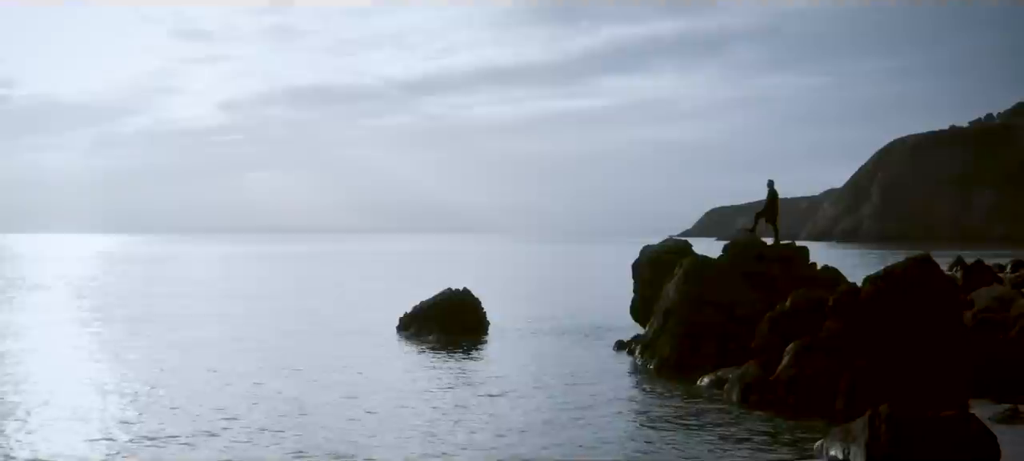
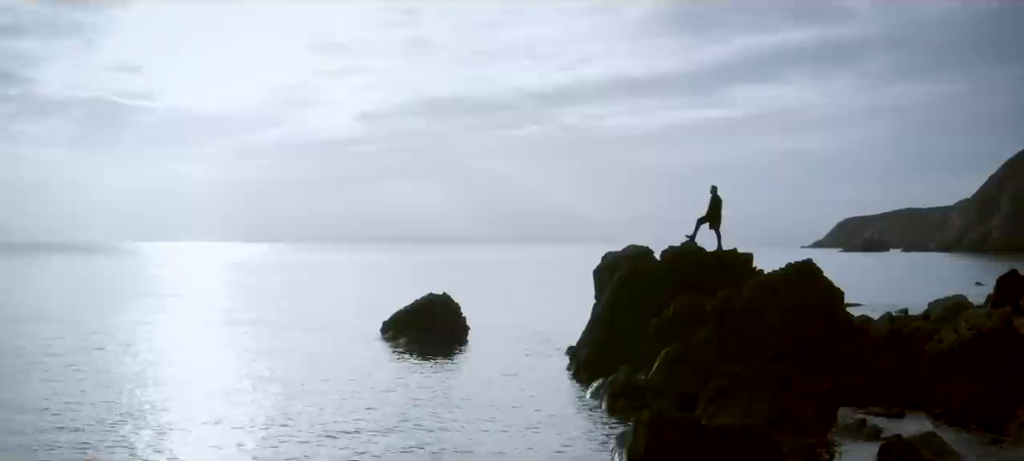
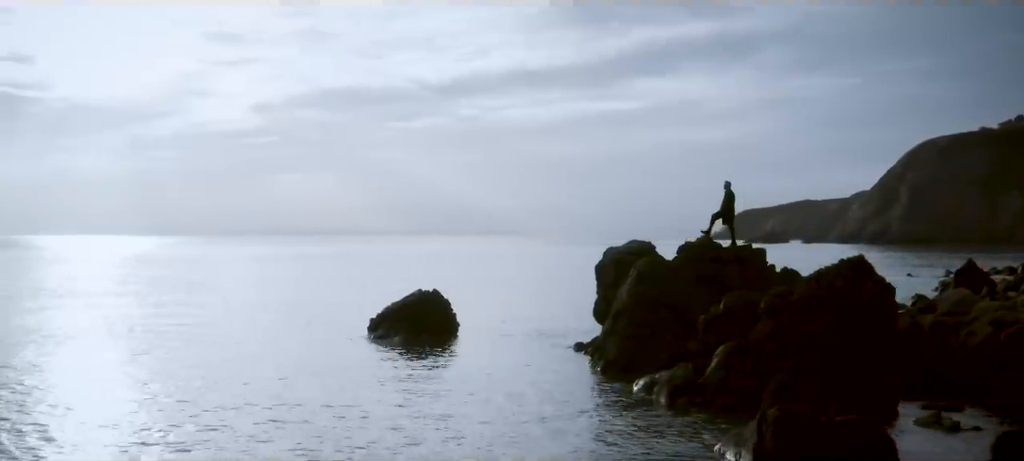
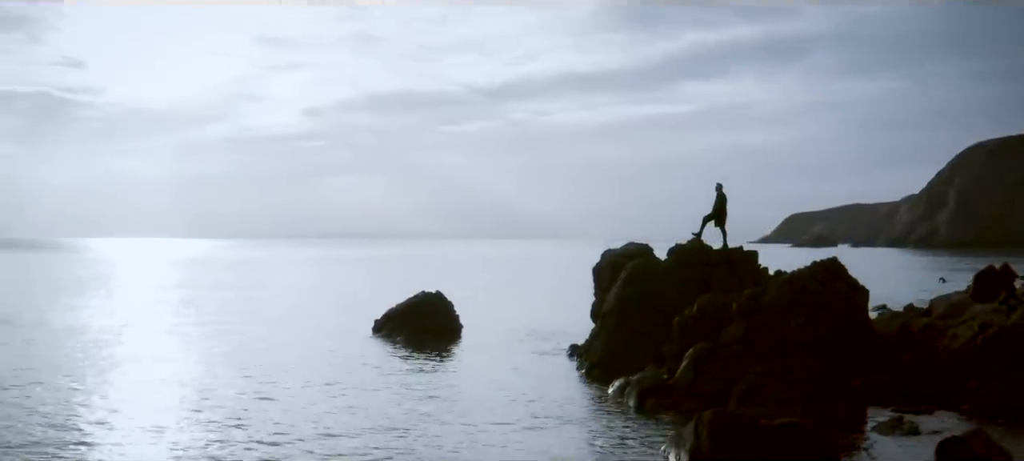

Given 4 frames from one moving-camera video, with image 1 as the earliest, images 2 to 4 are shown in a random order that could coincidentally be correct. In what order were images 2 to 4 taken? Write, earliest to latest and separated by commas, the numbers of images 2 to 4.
3, 4, 2
